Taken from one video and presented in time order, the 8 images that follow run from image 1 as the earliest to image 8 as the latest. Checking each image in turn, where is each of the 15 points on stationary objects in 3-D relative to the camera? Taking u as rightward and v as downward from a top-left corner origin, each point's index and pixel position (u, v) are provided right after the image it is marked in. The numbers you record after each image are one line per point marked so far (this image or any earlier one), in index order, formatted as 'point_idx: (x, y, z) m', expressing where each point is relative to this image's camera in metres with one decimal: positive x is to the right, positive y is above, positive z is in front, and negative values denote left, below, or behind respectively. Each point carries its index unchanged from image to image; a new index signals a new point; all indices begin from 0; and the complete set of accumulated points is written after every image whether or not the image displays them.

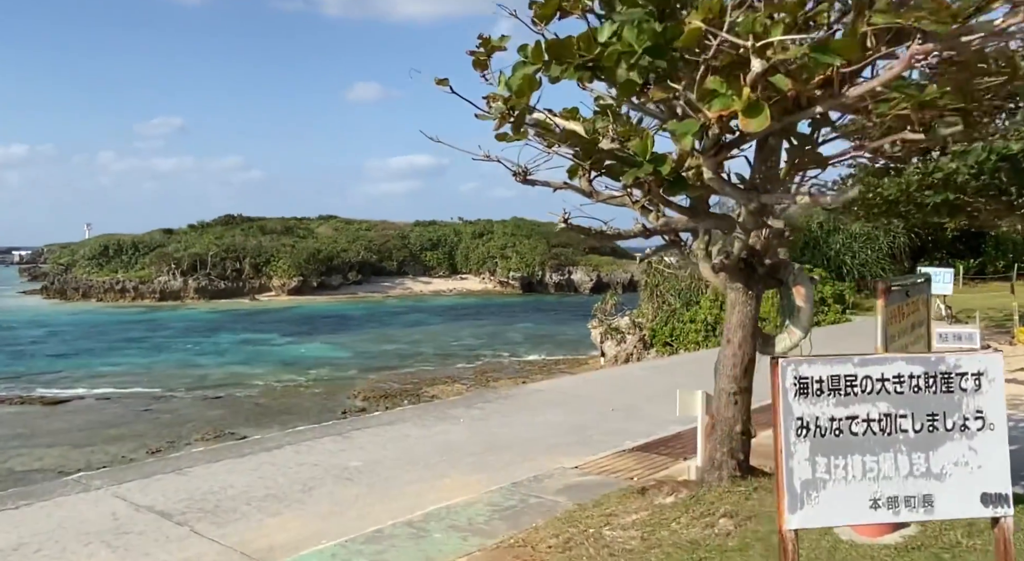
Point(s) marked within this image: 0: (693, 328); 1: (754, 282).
0: (+3.9, -1.1, +17.8) m
1: (+1.2, 0.0, +4.0) m
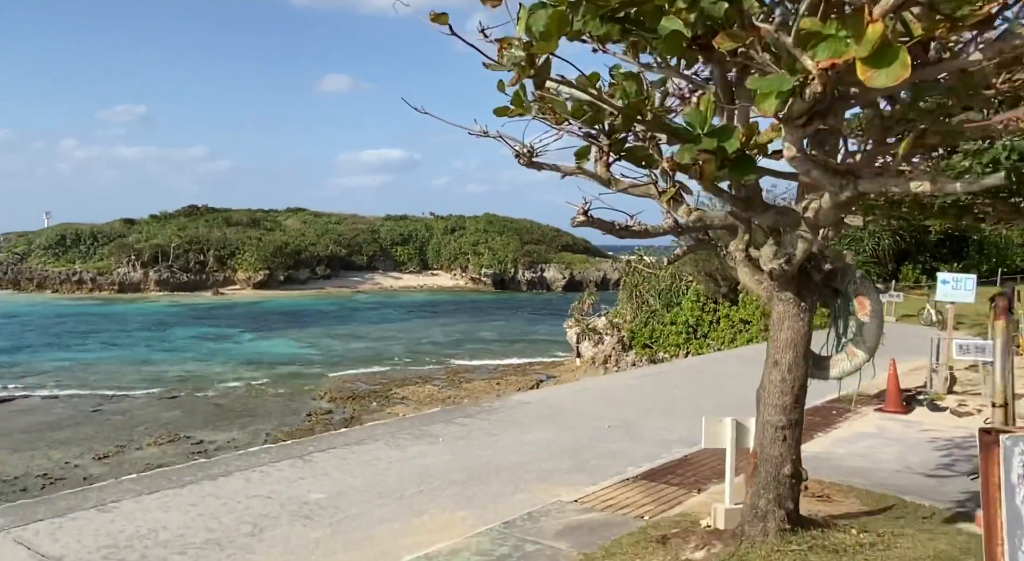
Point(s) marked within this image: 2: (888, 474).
0: (+3.3, -1.1, +17.2) m
1: (+1.2, 0.0, +3.3) m
2: (+2.3, -1.2, +5.1) m
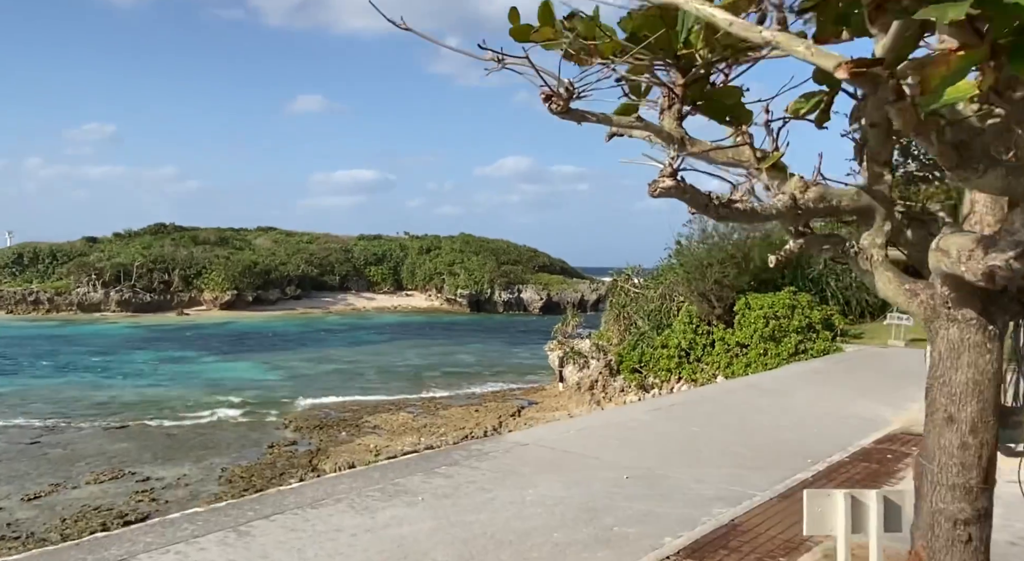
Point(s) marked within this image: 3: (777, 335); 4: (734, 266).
0: (+3.0, -1.5, +16.0) m
1: (+1.3, -0.1, +2.1) m
2: (+2.3, -1.3, +3.9) m
3: (+4.6, -1.0, +14.3) m
4: (+4.1, +0.3, +15.0) m
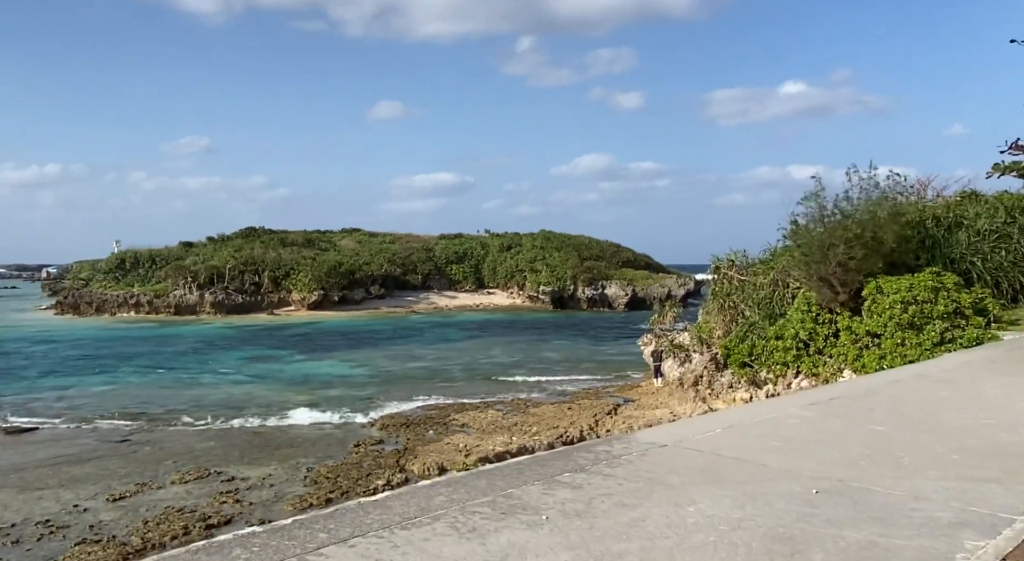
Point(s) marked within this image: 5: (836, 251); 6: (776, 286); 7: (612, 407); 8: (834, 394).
0: (+4.7, -1.2, +14.5) m
1: (+1.7, +0.2, +0.8) m
2: (+2.9, -1.0, +2.4) m
3: (+6.2, -0.6, +12.6) m
4: (+5.7, +0.6, +13.4) m
5: (+5.2, +0.5, +13.2) m
6: (+4.9, -0.1, +15.3) m
7: (+2.1, -2.7, +17.5) m
8: (+2.6, -0.9, +6.7) m
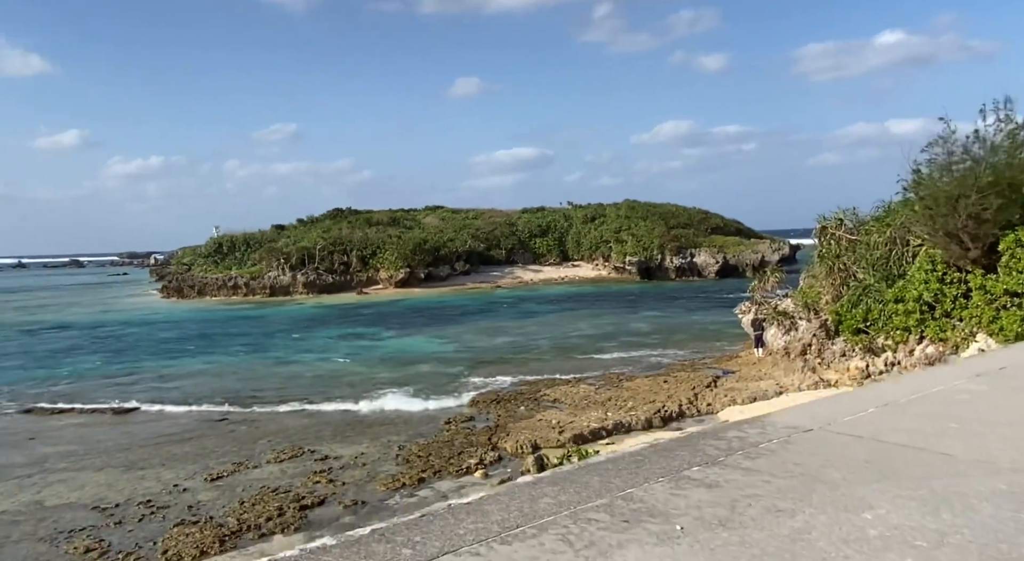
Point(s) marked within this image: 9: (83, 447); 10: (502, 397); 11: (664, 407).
0: (+6.3, -0.5, +13.2) m
1: (+1.8, +0.3, -0.1) m
2: (+3.2, -0.8, +1.4) m
3: (+7.5, 0.0, +11.1) m
4: (+7.0, +1.2, +12.0) m
5: (+6.6, +1.1, +11.9) m
6: (+6.5, +0.6, +14.0) m
7: (+4.0, -2.0, +16.6) m
8: (+3.4, -0.5, +5.7) m
9: (-9.5, -3.7, +18.4) m
10: (-0.2, -2.6, +18.2) m
11: (+2.8, -2.3, +14.9) m
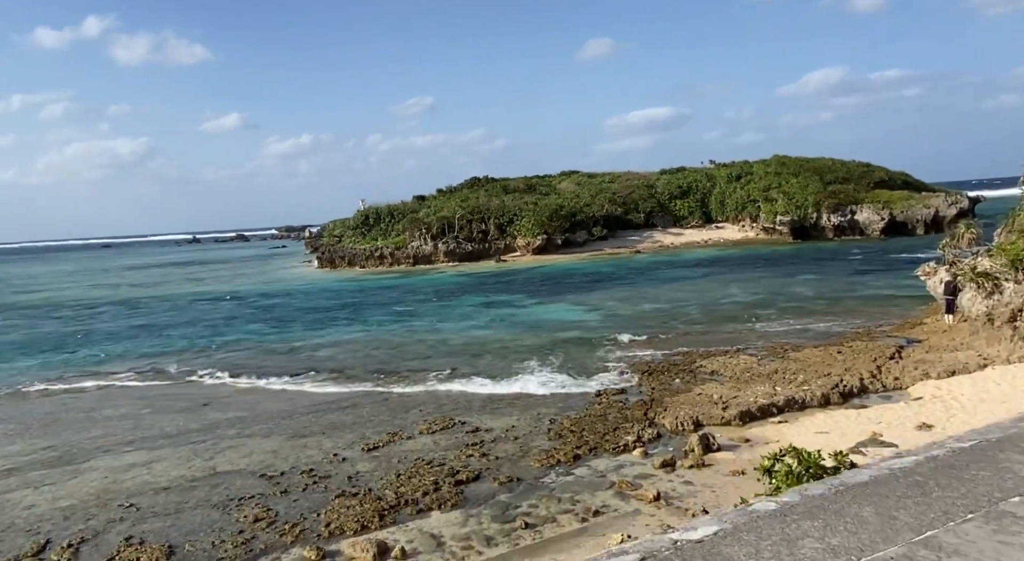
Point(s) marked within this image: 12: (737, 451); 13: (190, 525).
0: (+8.5, +0.1, +11.1) m
1: (+1.9, +0.3, -1.3) m
2: (+3.6, -0.7, +0.1) m
3: (+9.4, +0.6, +8.9) m
4: (+9.1, +1.8, +9.7) m
5: (+8.6, +1.7, +9.7) m
6: (+8.9, +1.3, +11.9) m
7: (+6.9, -1.3, +14.9) m
8: (+4.5, -0.3, +4.2) m
9: (-6.1, -3.1, +19.0) m
10: (+3.0, -1.9, +17.2) m
11: (+5.4, -1.6, +13.5) m
12: (+3.2, -2.5, +11.8) m
13: (-5.3, -4.0, +13.4) m
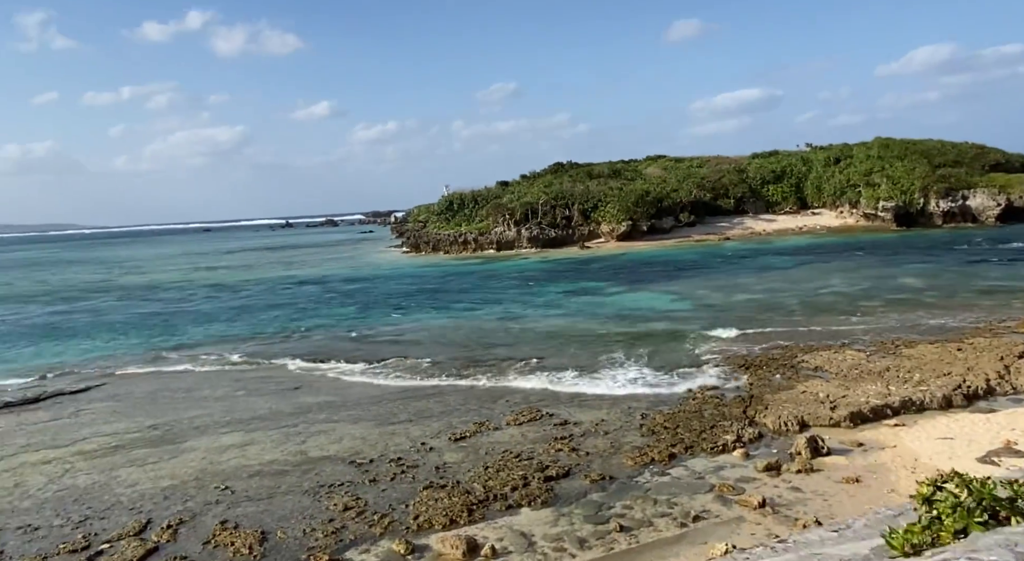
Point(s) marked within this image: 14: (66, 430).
0: (+9.7, +0.2, +9.8) m
1: (+1.9, +0.2, -1.9) m
2: (+3.7, -0.8, -0.8) m
3: (+10.4, +0.6, +7.4) m
4: (+10.1, +1.9, +8.3) m
5: (+9.7, +1.7, +8.3) m
6: (+10.2, +1.4, +10.4) m
7: (+8.5, -1.1, +13.7) m
8: (+5.0, -0.3, +3.3) m
9: (-4.1, -2.8, +19.1) m
10: (+4.8, -1.7, +16.4) m
11: (+6.8, -1.5, +12.4) m
12: (+4.5, -2.4, +11.0) m
13: (-3.8, -3.8, +13.5) m
14: (-10.0, -3.3, +18.4) m
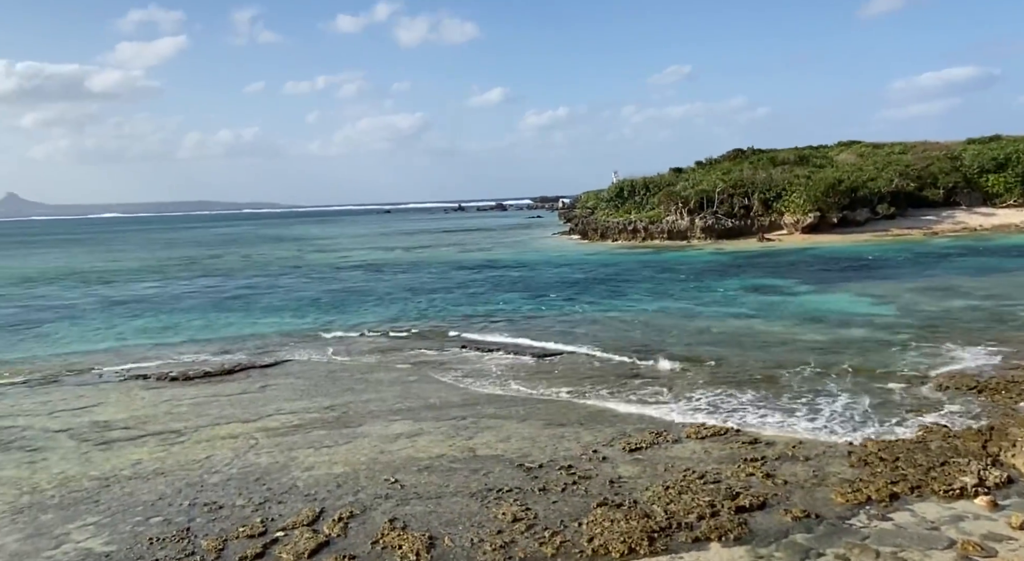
0: (+11.6, -0.2, +6.4) m
1: (+1.6, -0.1, -3.5) m
2: (+3.6, -1.1, -2.6) m
3: (+11.8, +0.2, +4.0) m
4: (+11.7, +1.4, +4.9) m
5: (+11.3, +1.3, +5.0) m
6: (+12.2, +1.0, +7.0) m
7: (+11.1, -1.4, +10.5) m
8: (+5.7, -0.6, +1.1) m
9: (-0.1, -2.6, +18.4) m
10: (+8.1, -1.8, +14.0) m
11: (+9.3, -1.8, +9.6) m
12: (+6.7, -2.6, +8.8) m
13: (-1.0, -3.7, +12.9) m
14: (-6.0, -2.9, +18.9) m
